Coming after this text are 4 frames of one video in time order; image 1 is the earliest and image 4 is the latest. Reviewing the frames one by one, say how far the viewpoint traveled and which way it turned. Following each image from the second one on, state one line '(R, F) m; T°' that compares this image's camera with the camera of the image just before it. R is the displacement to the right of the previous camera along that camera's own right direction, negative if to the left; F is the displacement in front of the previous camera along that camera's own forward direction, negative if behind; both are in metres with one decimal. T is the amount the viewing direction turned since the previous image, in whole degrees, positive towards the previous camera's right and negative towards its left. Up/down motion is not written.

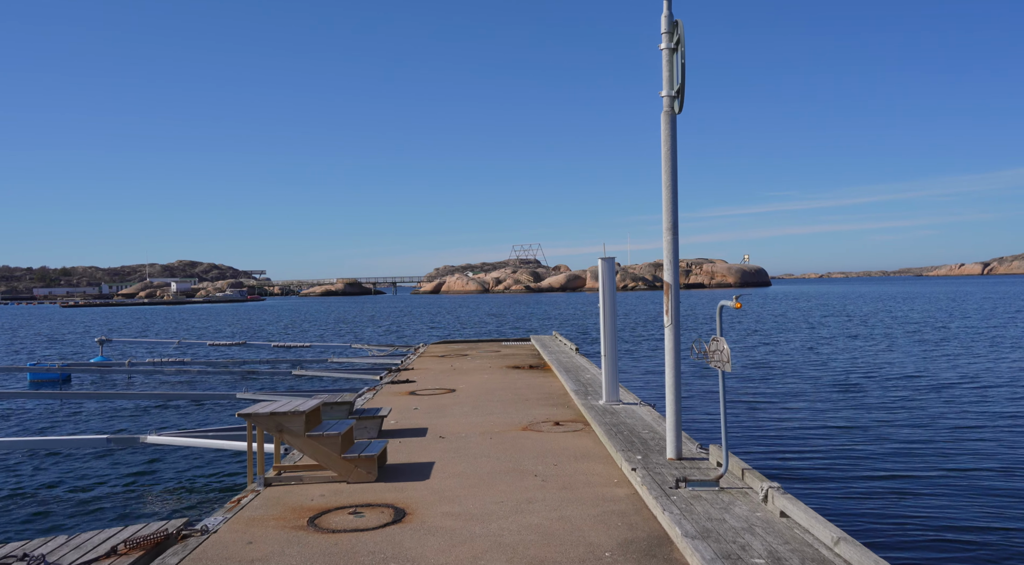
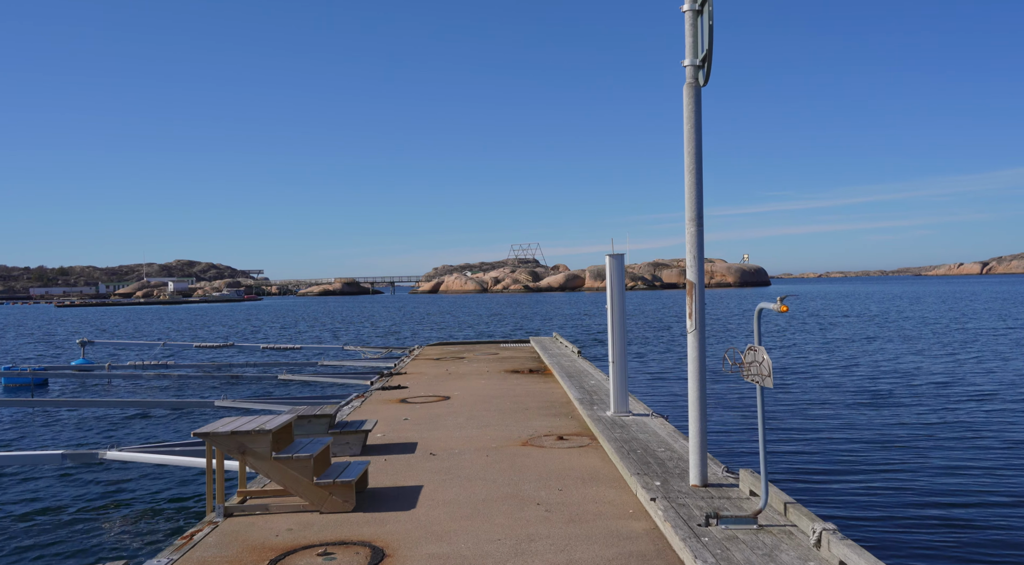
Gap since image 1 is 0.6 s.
(0.0, +1.2) m; 0°
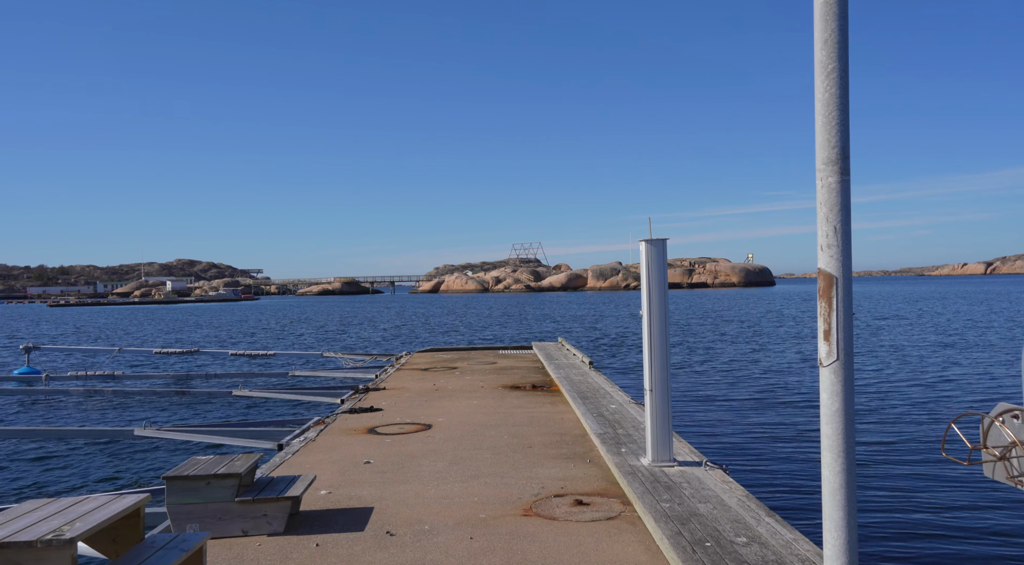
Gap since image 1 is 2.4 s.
(0.0, +3.5) m; 0°
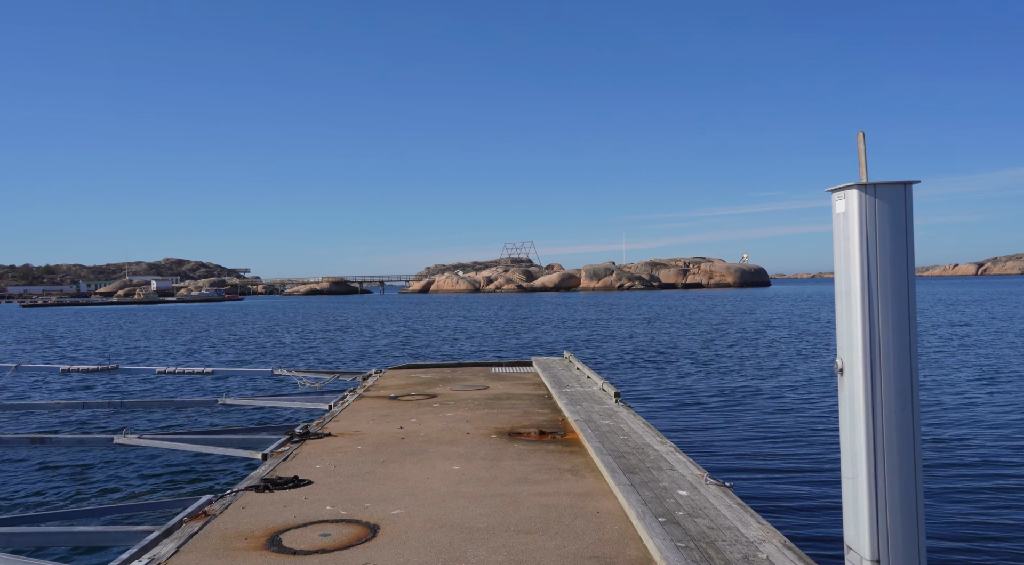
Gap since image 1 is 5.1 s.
(-0.1, +5.4) m; +1°
